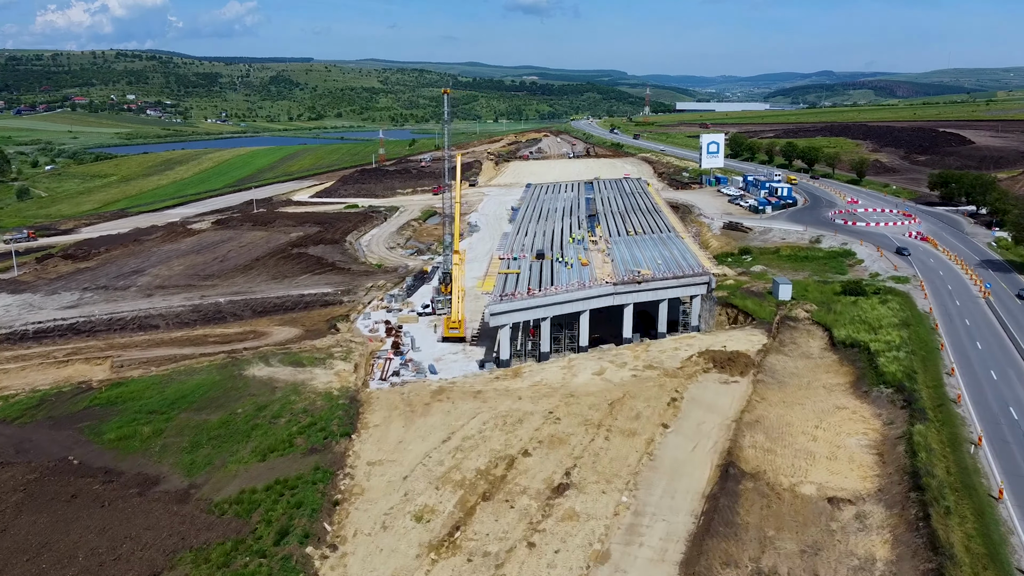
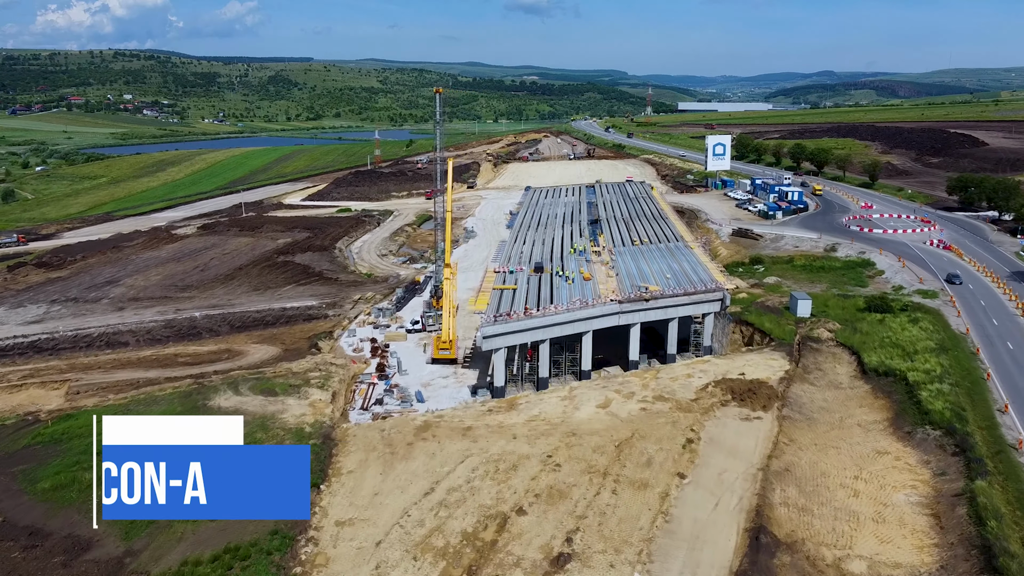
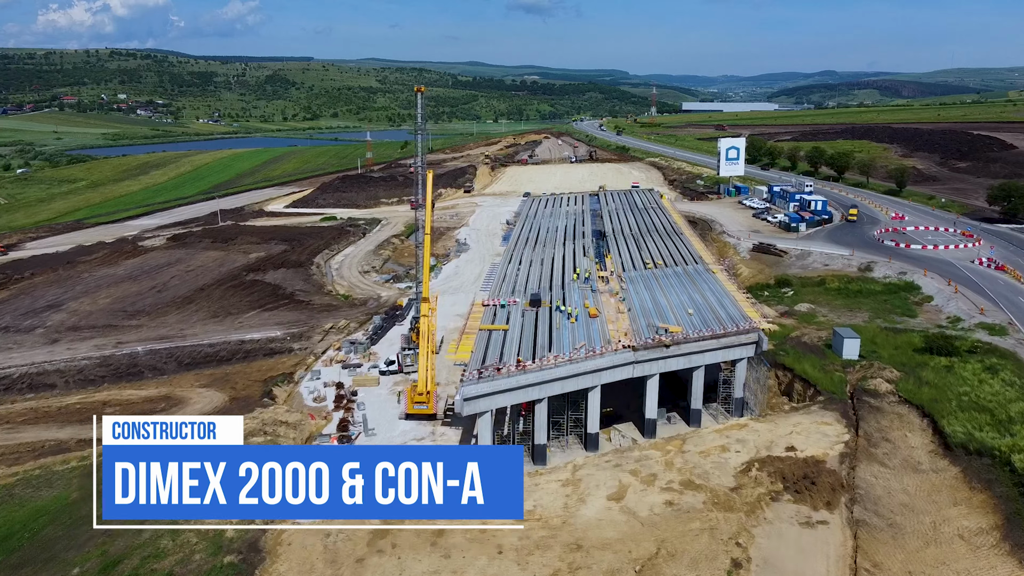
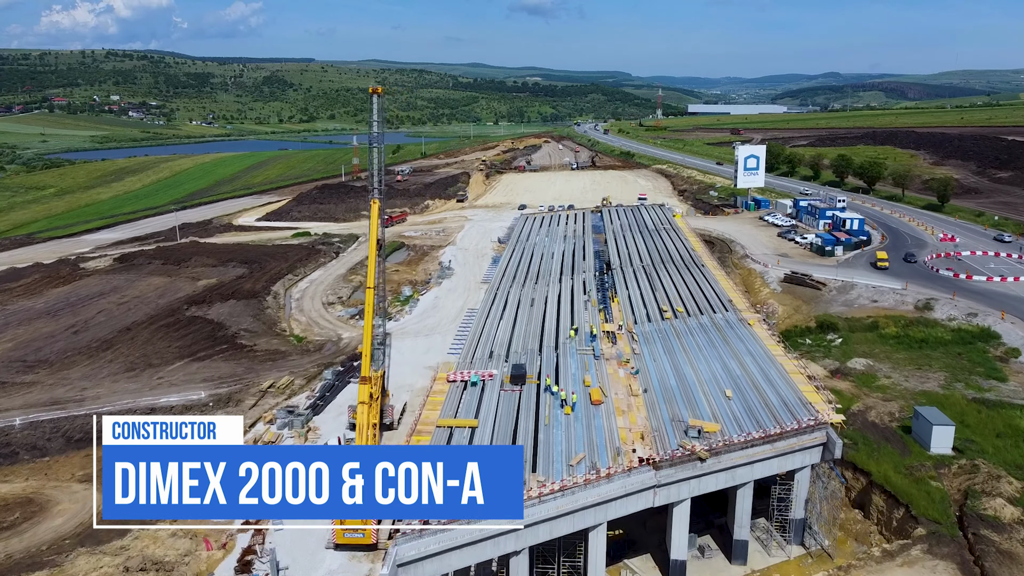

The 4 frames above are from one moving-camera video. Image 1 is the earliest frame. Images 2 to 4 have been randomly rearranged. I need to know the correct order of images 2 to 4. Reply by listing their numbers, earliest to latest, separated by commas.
2, 3, 4
